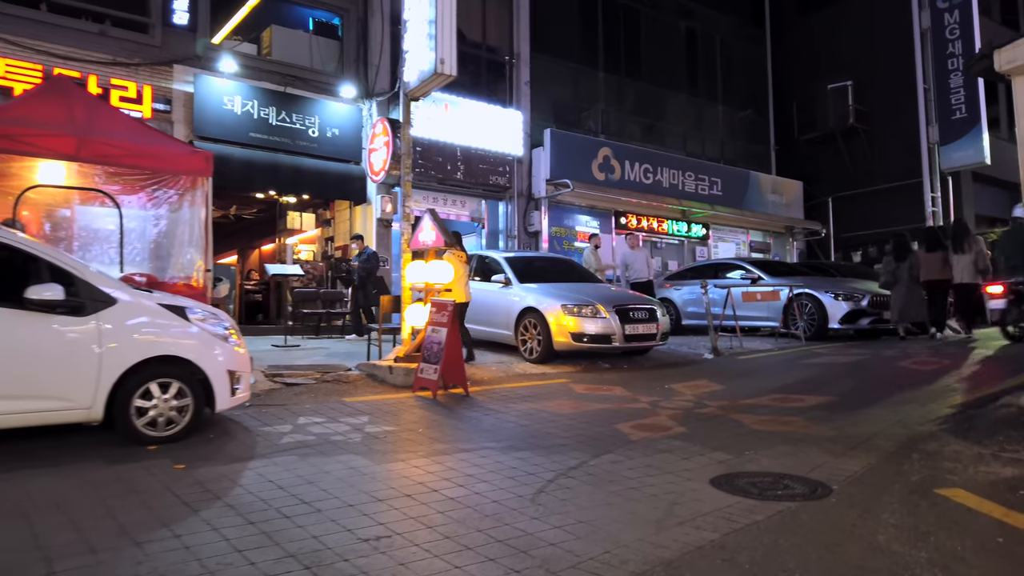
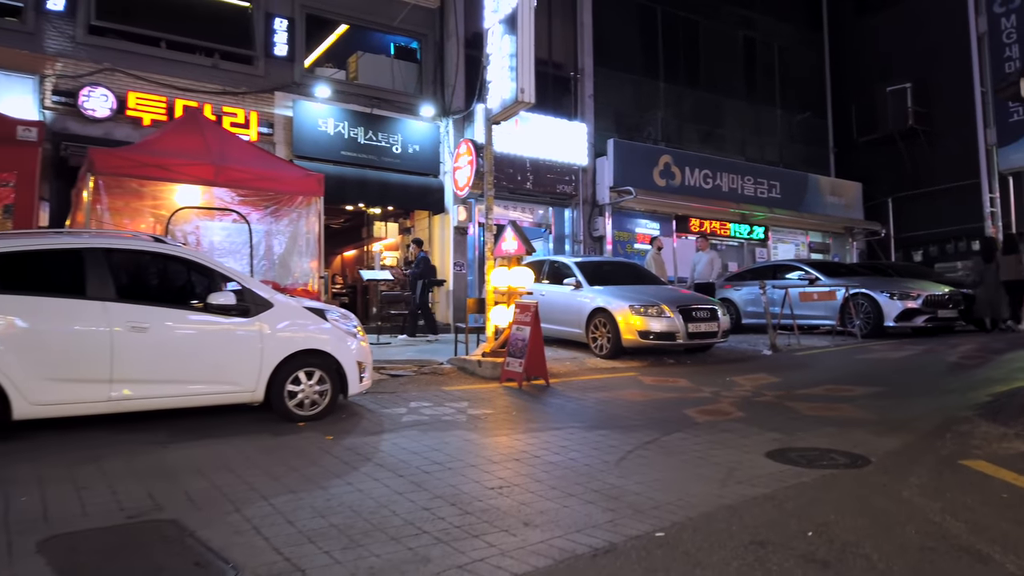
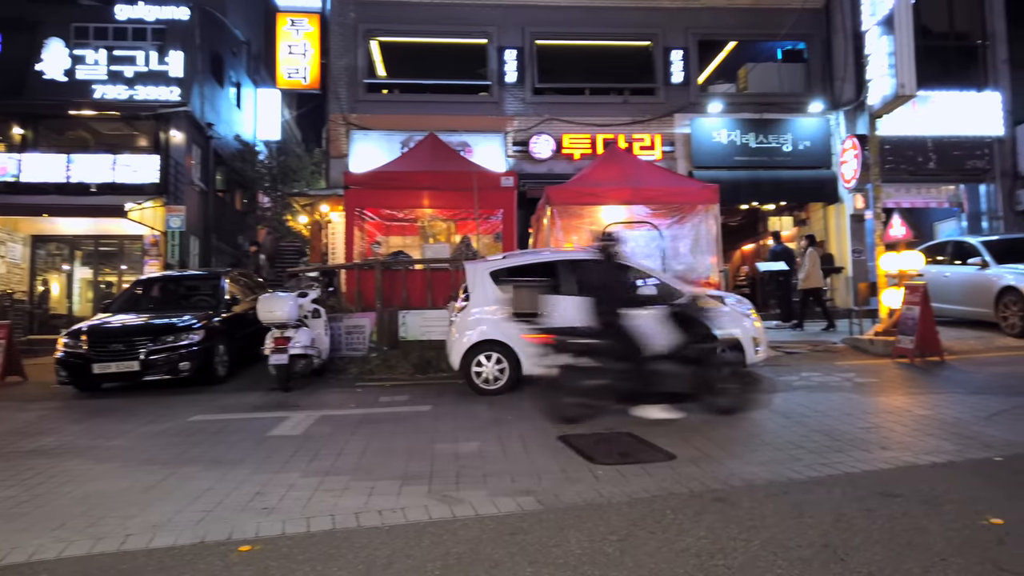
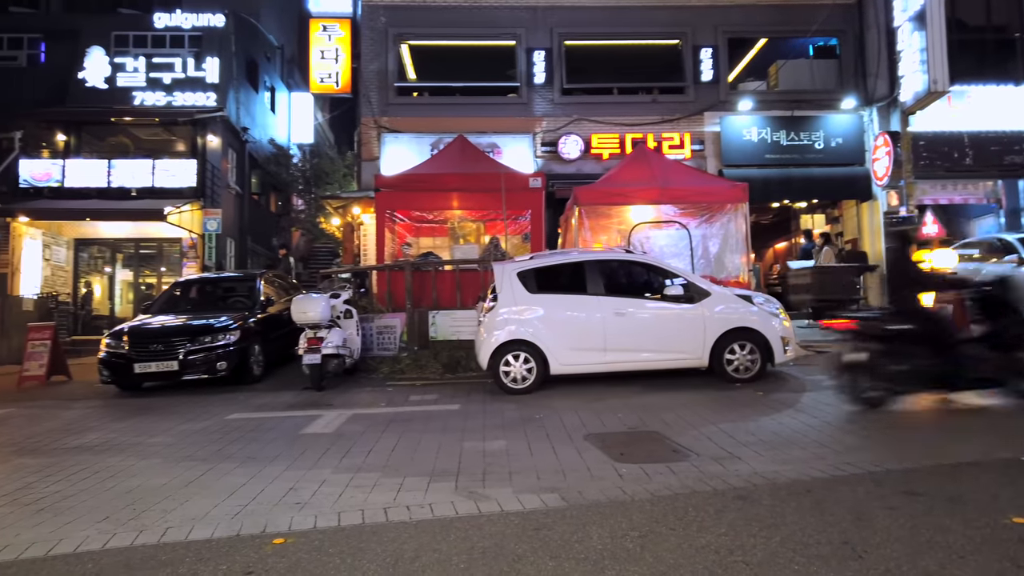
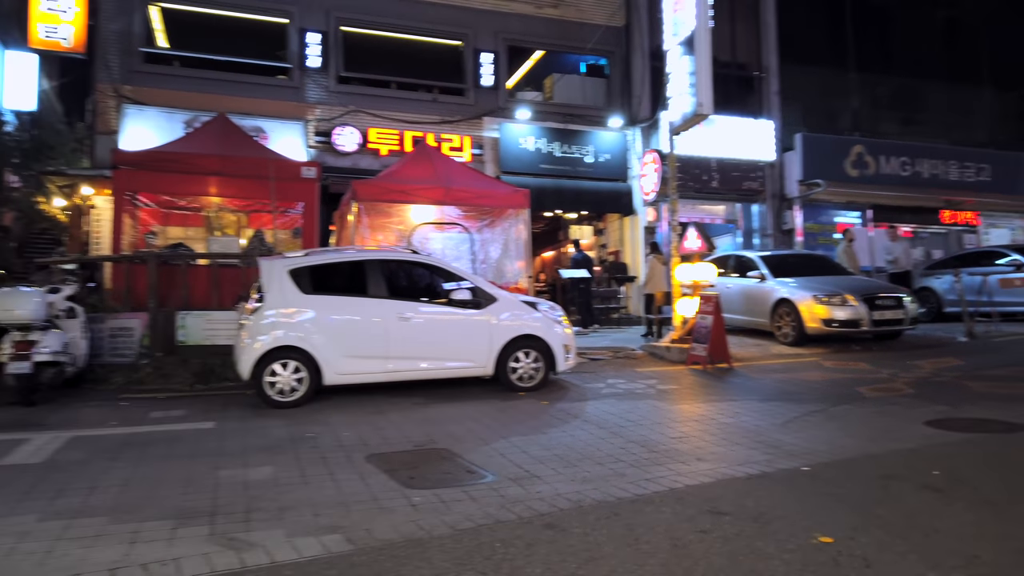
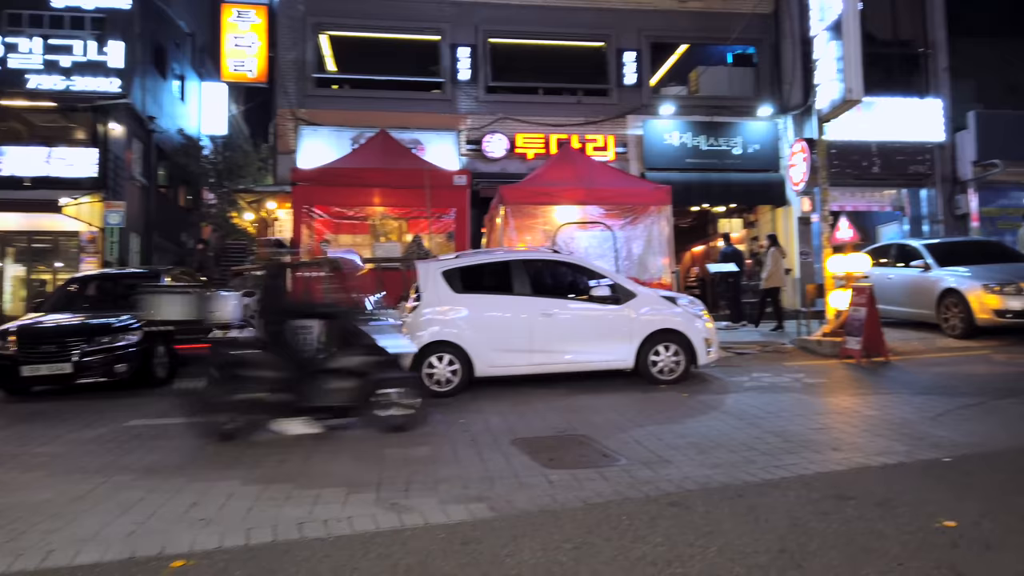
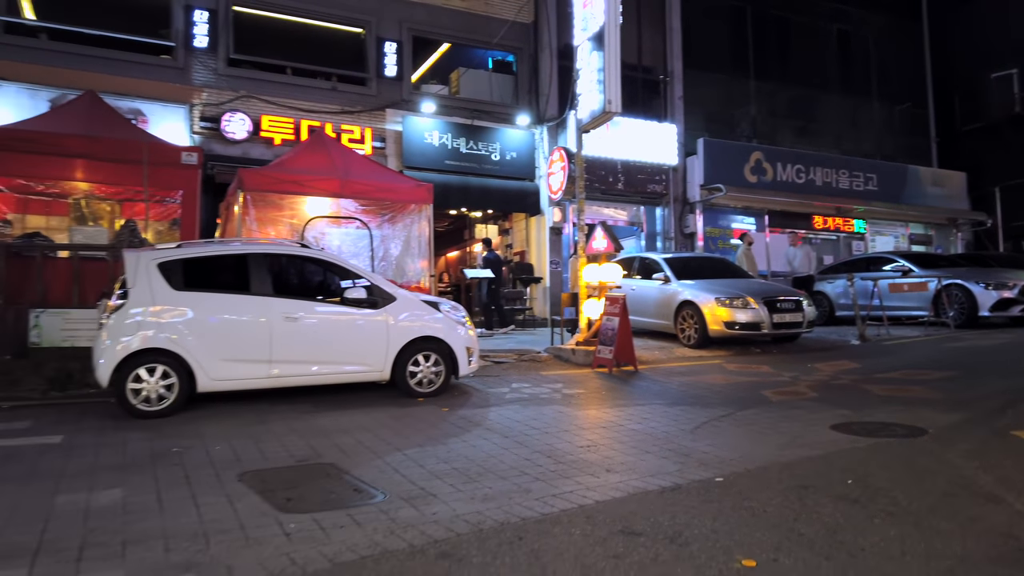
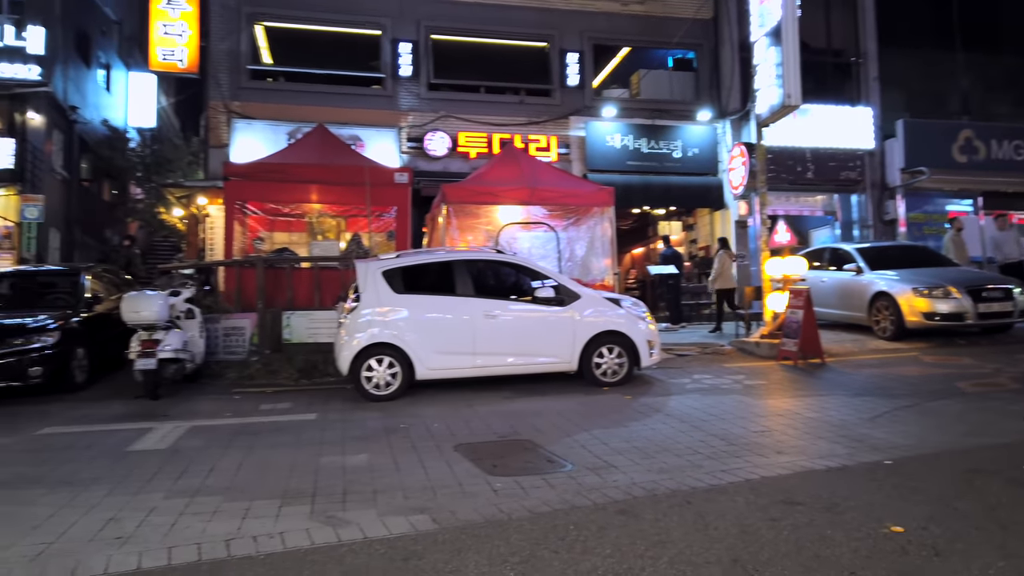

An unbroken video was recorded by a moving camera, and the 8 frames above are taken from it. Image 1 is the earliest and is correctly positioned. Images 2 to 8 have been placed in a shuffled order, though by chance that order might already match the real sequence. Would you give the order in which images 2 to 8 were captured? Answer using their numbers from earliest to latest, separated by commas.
2, 7, 5, 8, 6, 3, 4
